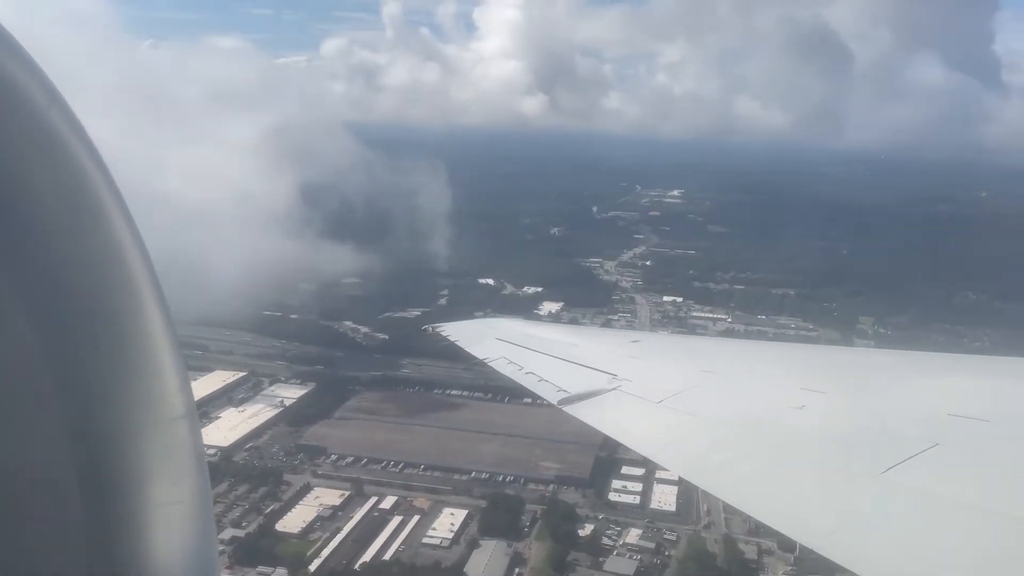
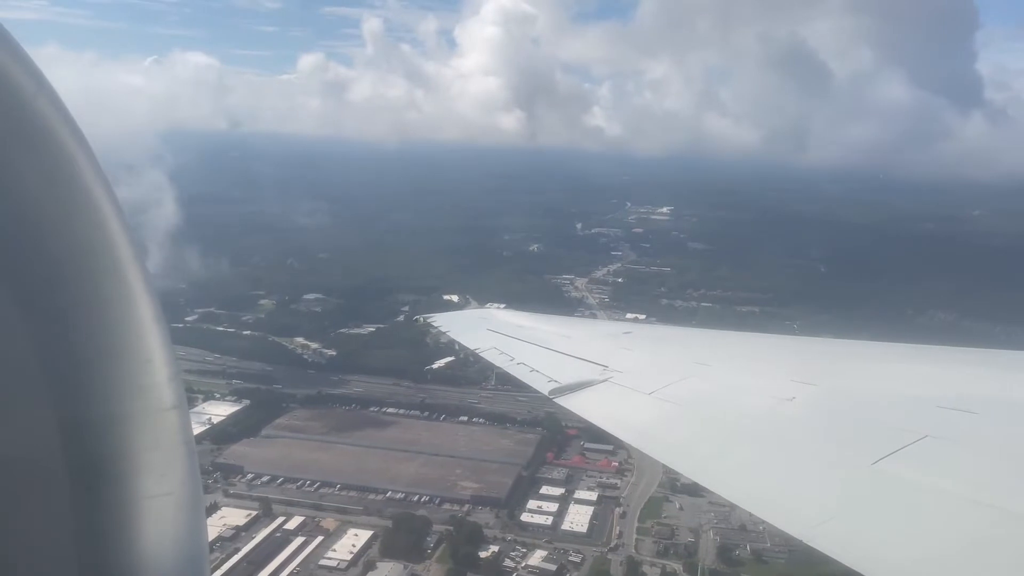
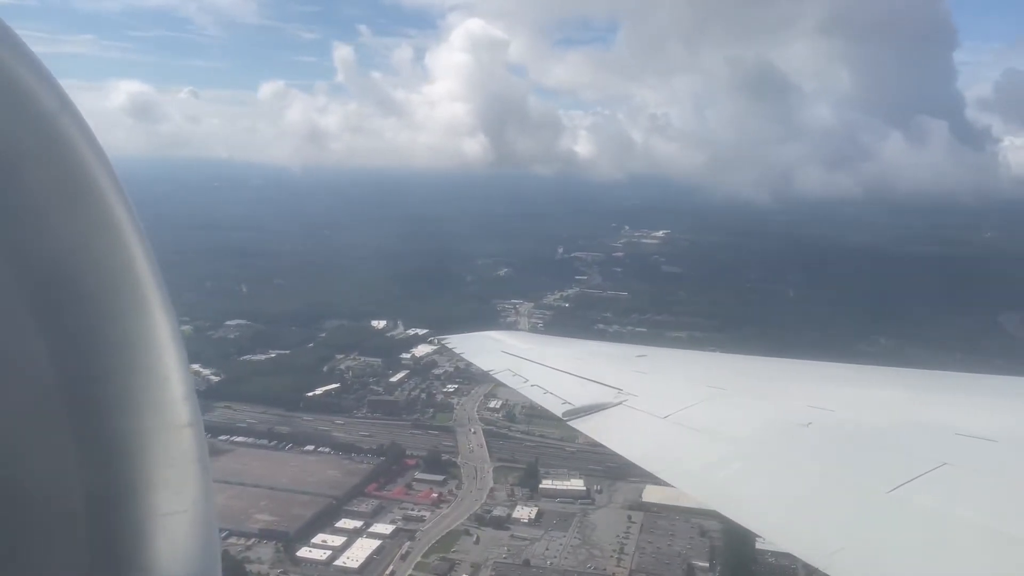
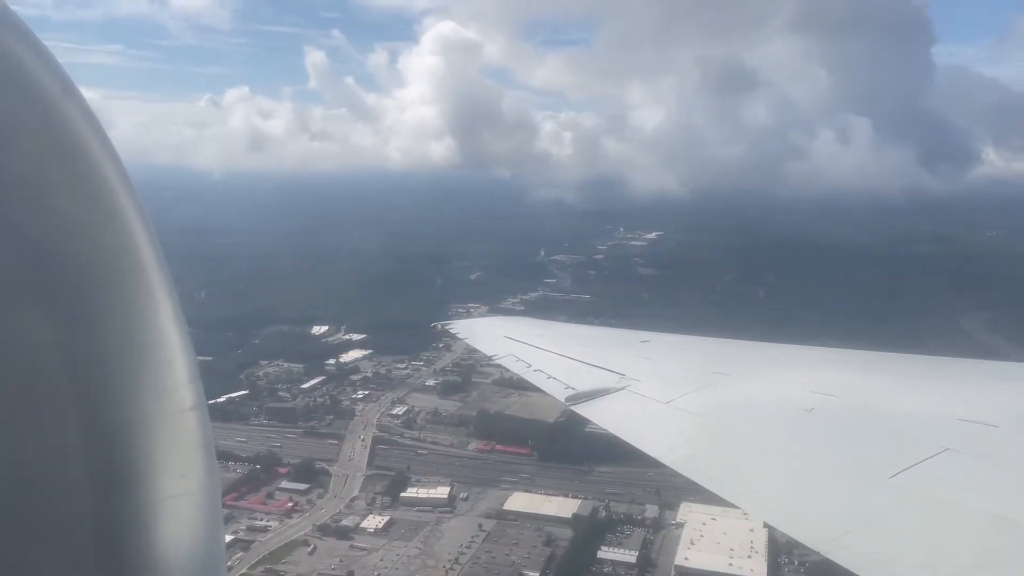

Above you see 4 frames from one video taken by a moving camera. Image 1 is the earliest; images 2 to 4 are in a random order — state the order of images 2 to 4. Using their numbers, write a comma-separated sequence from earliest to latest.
2, 3, 4
